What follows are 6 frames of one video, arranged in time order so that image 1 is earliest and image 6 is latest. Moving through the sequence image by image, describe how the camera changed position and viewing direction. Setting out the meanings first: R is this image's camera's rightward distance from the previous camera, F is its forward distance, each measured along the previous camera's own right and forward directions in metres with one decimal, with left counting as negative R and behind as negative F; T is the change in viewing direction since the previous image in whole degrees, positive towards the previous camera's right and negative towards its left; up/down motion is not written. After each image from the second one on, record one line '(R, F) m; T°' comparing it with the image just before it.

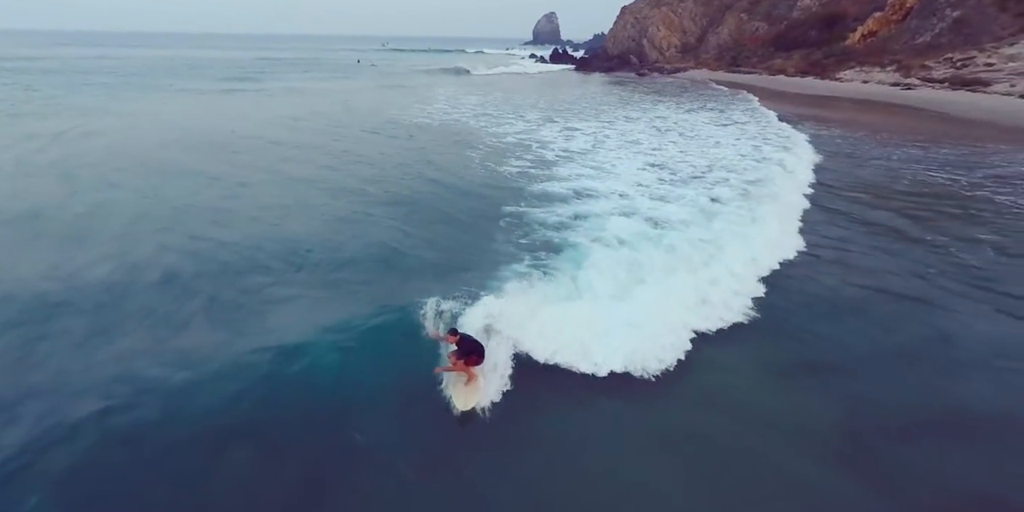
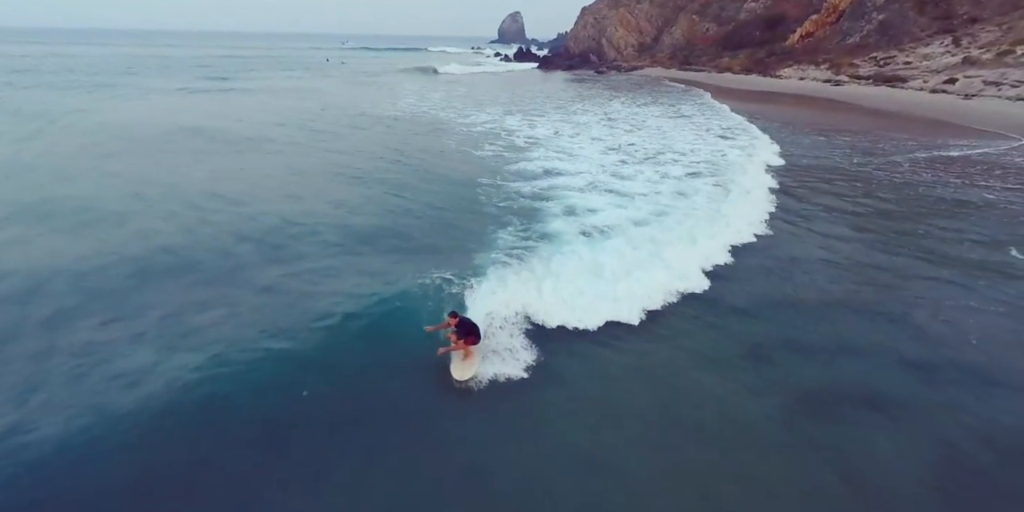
(+0.6, -0.9) m; +3°
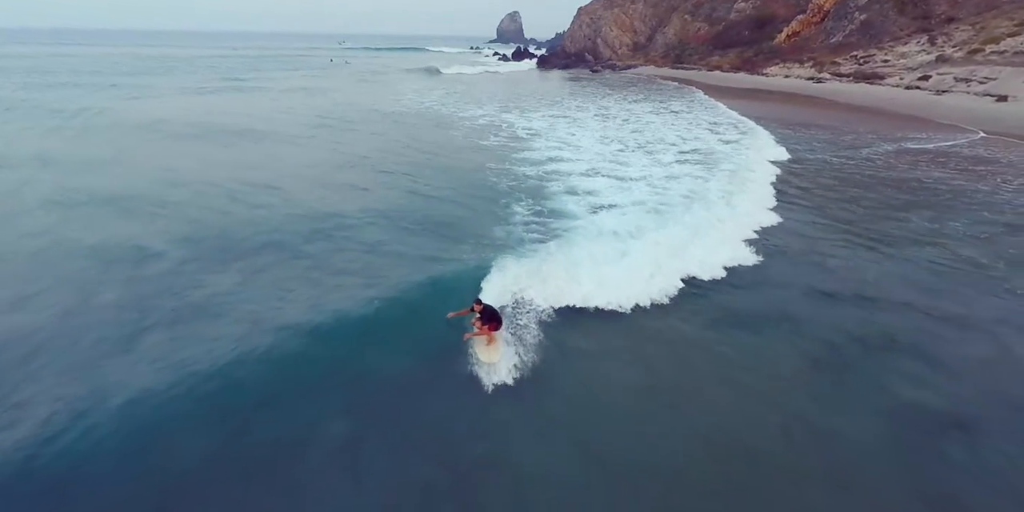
(+0.1, -1.2) m; 0°
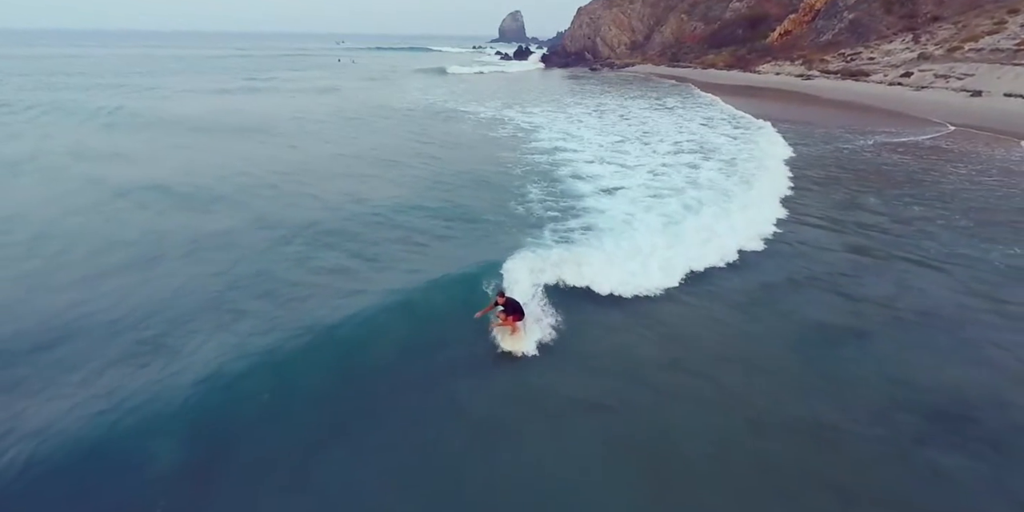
(0.0, -1.2) m; 0°
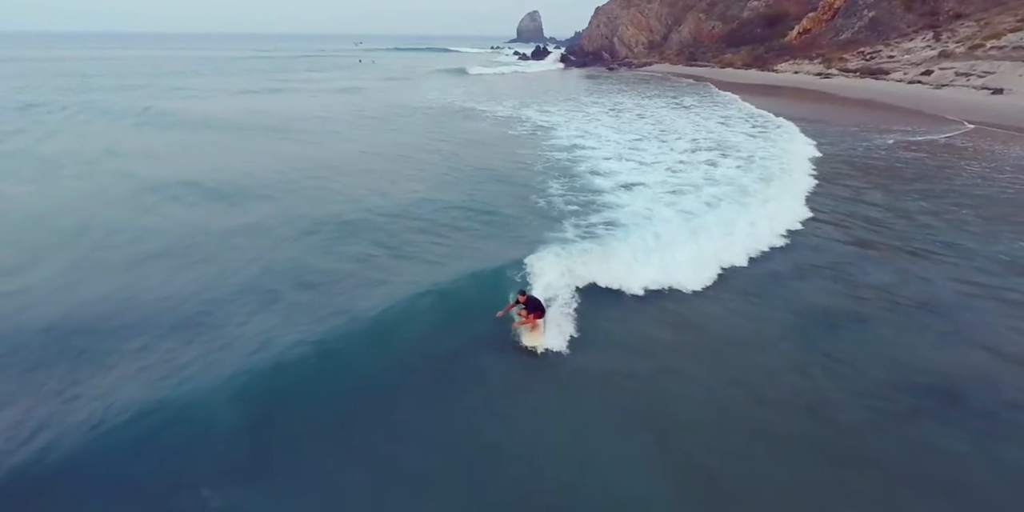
(-0.3, -0.7) m; -2°
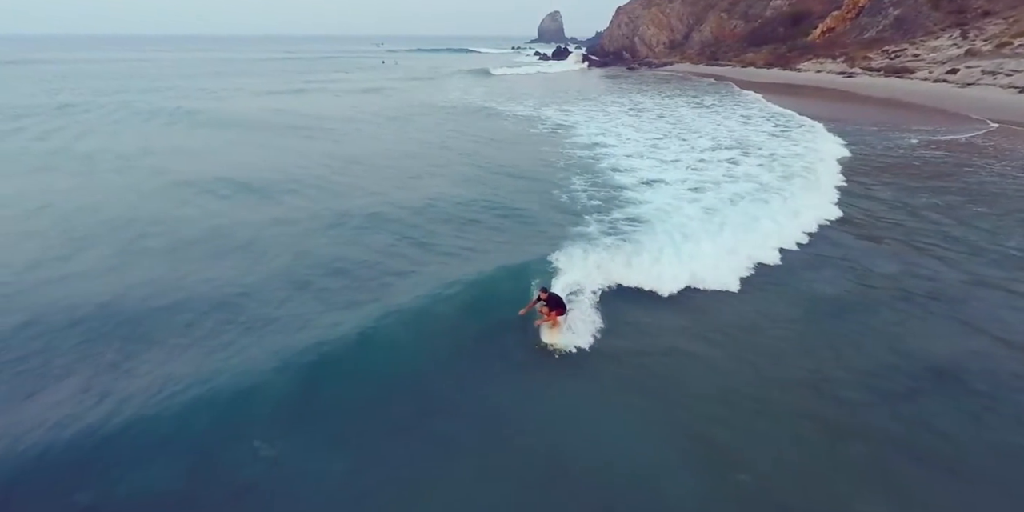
(-0.4, -0.8) m; -2°
